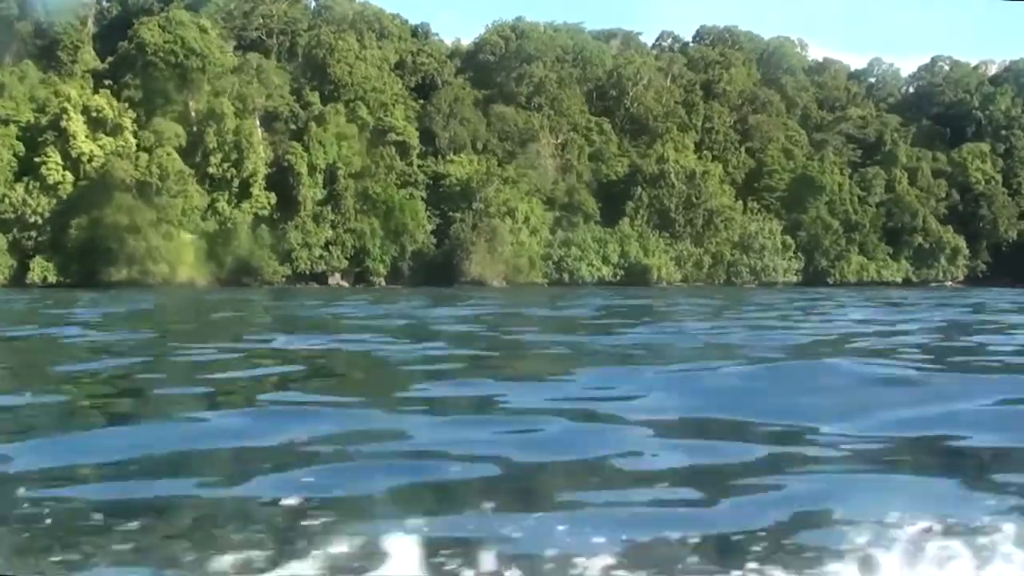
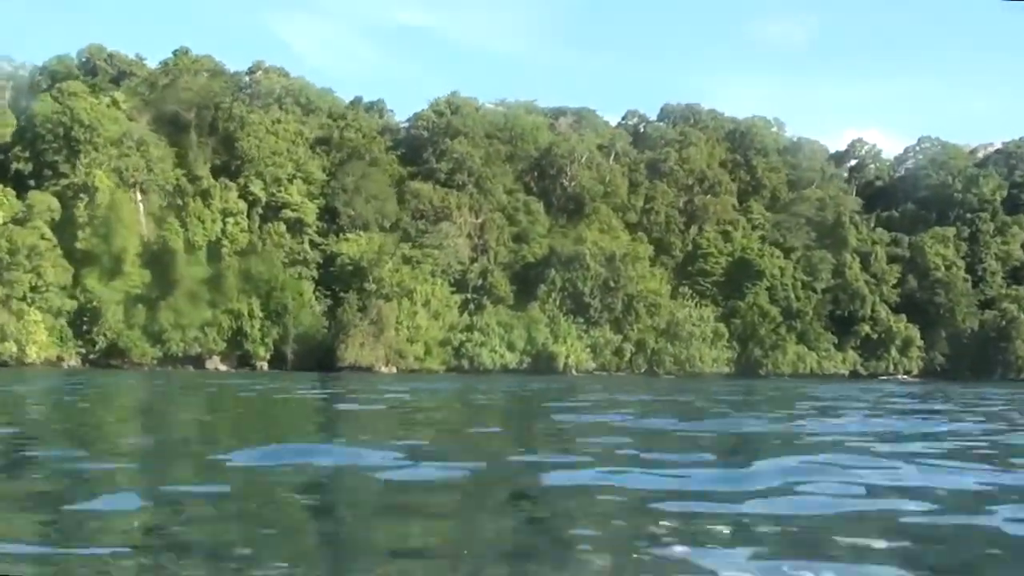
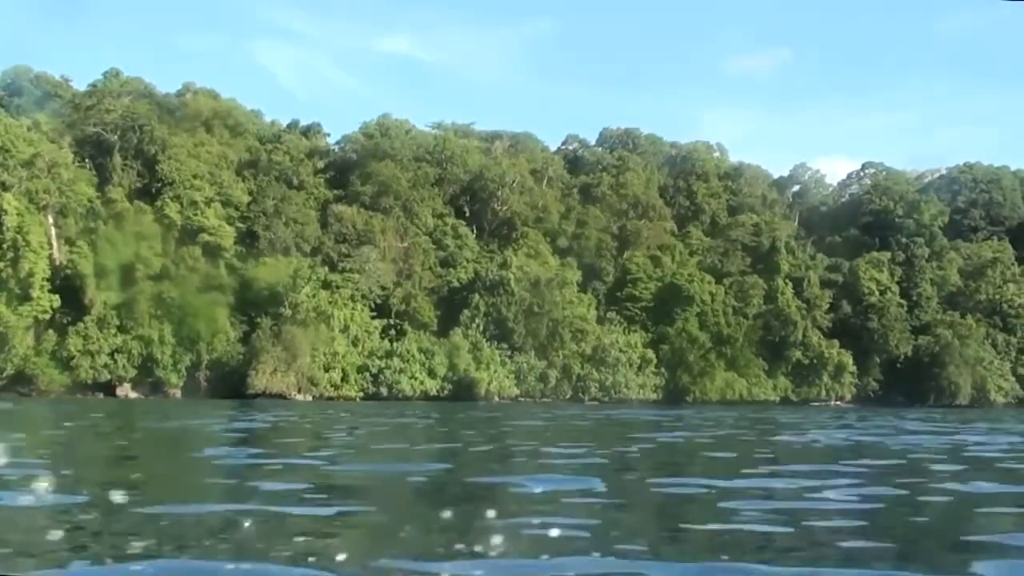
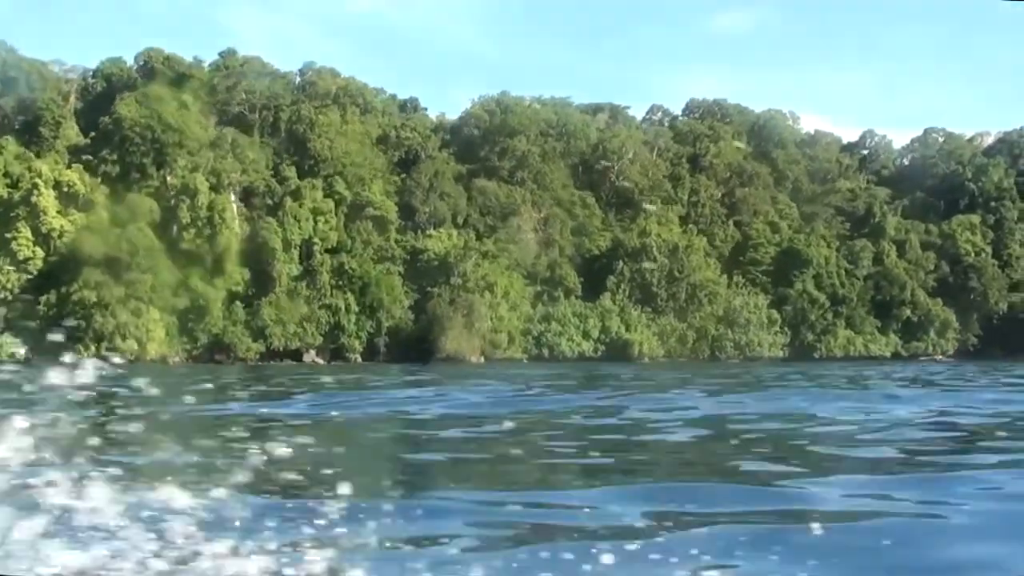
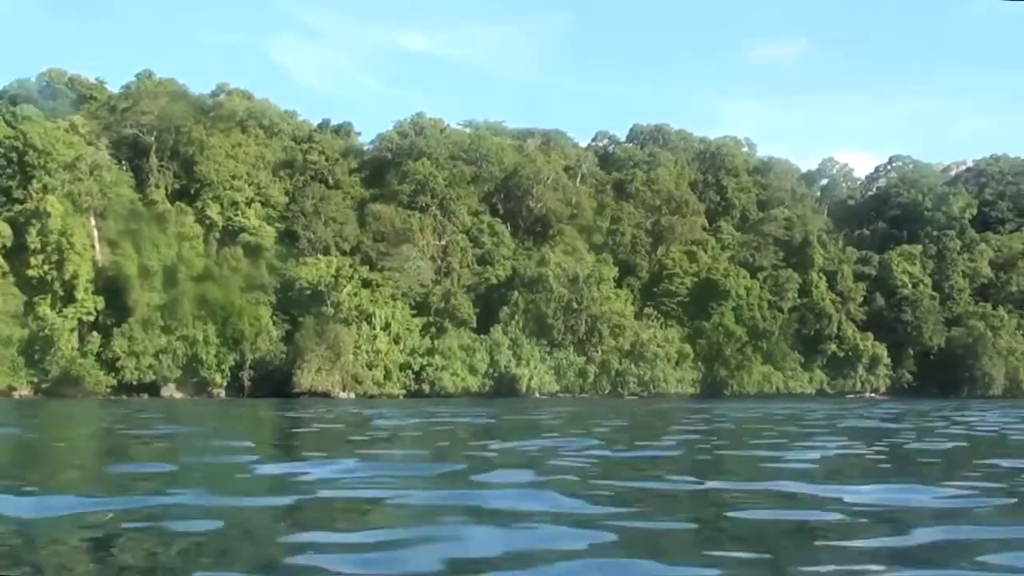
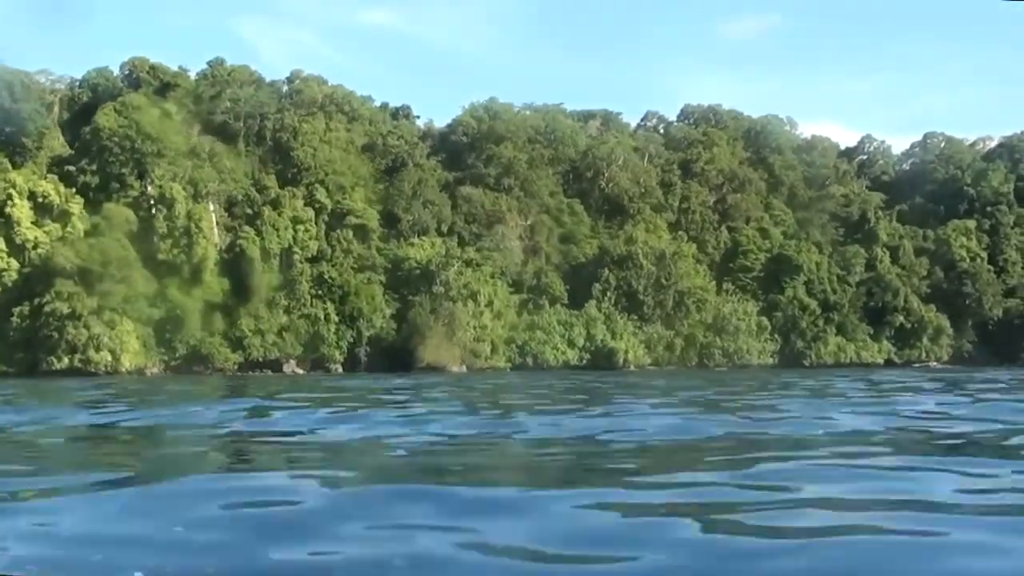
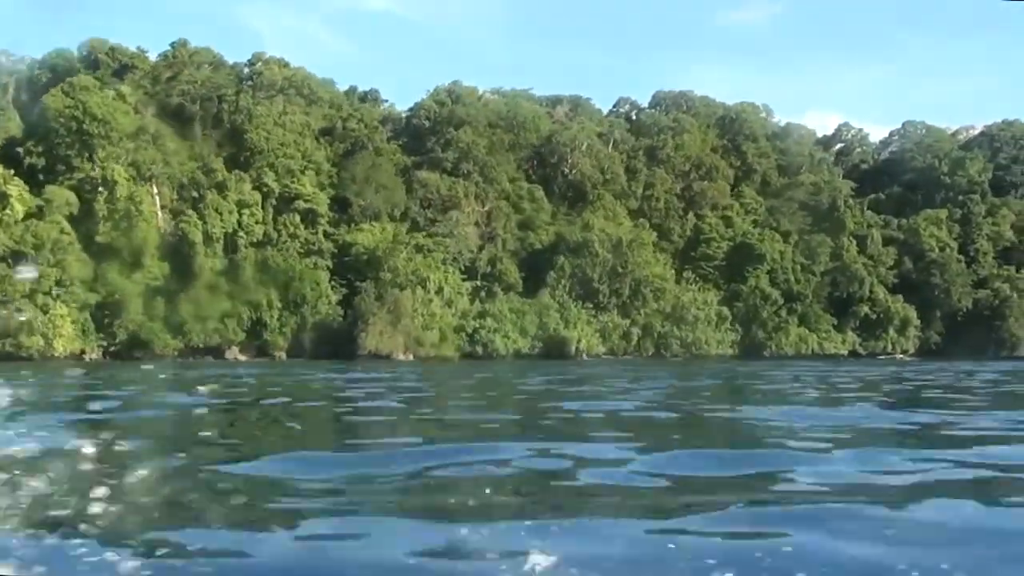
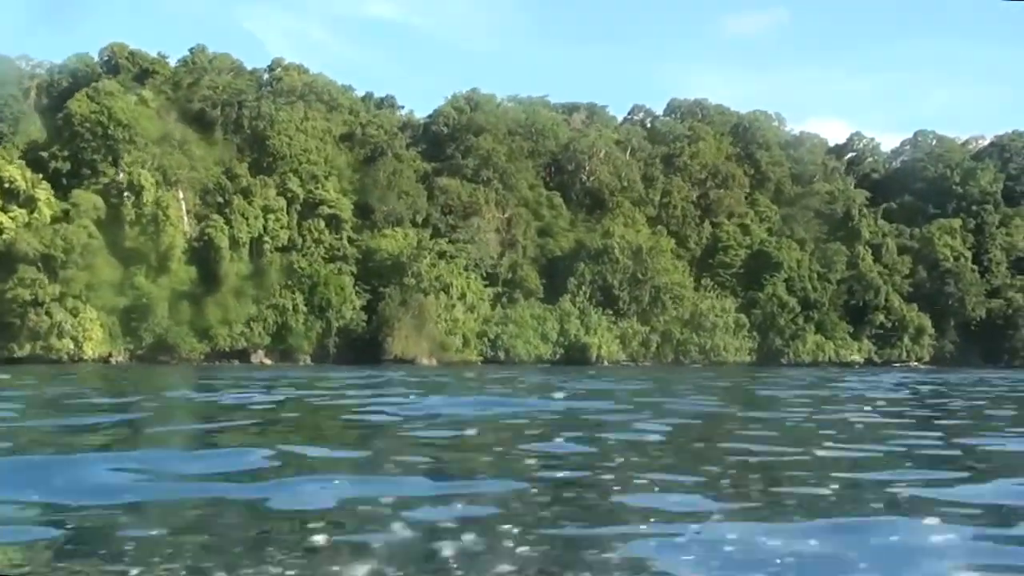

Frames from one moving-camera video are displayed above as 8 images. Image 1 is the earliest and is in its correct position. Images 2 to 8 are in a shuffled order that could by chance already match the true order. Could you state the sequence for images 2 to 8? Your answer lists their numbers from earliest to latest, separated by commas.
4, 6, 8, 7, 2, 5, 3
